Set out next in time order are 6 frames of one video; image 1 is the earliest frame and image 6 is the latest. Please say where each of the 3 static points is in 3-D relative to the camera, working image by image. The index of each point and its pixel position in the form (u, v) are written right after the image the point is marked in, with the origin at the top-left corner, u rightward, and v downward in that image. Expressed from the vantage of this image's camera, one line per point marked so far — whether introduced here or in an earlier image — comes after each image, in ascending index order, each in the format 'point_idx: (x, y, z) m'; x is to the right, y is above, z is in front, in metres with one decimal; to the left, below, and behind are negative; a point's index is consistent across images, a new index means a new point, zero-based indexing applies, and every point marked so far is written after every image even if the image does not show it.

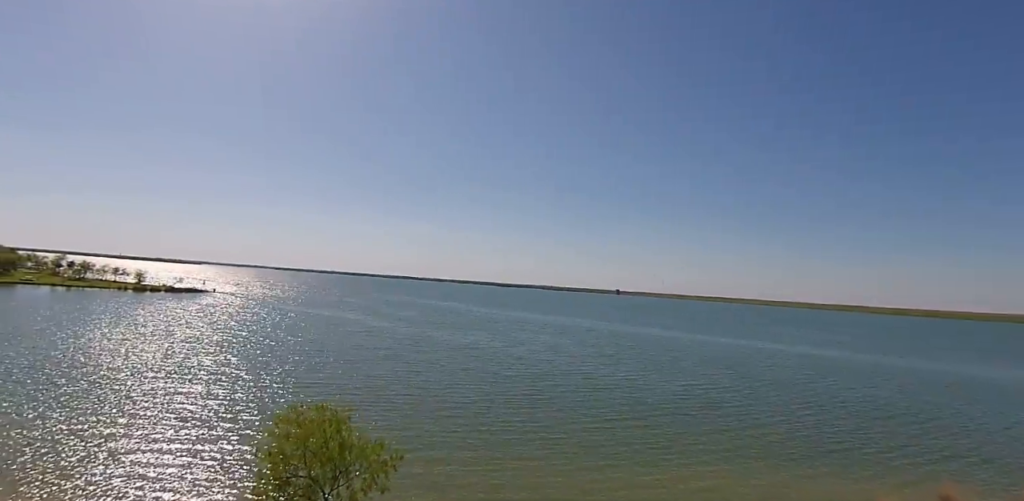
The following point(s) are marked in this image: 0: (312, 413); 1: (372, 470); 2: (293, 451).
0: (-7.6, -6.4, +18.7) m
1: (-5.2, -8.3, +18.2) m
2: (-8.1, -7.5, +18.1) m
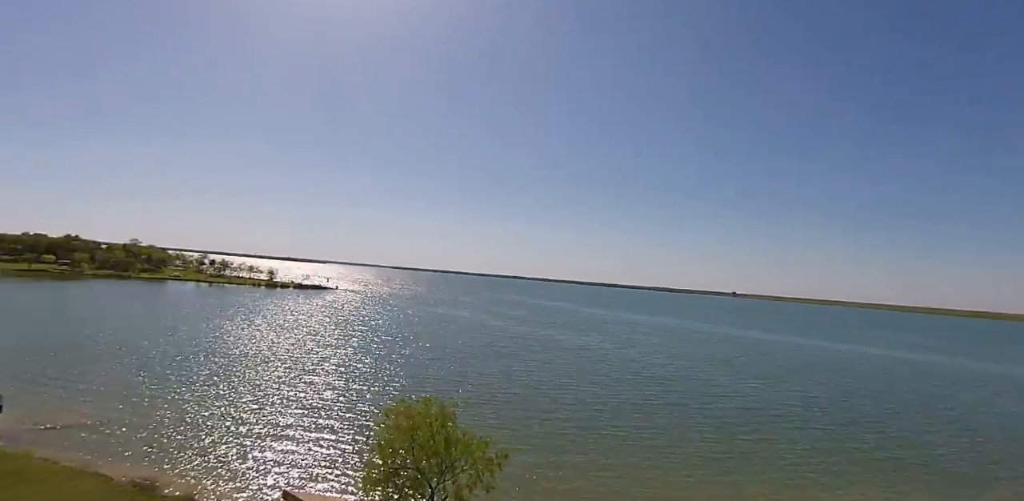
0: (-3.5, -6.1, +18.8) m
1: (-1.2, -8.0, +17.9) m
2: (-4.1, -7.3, +18.3) m
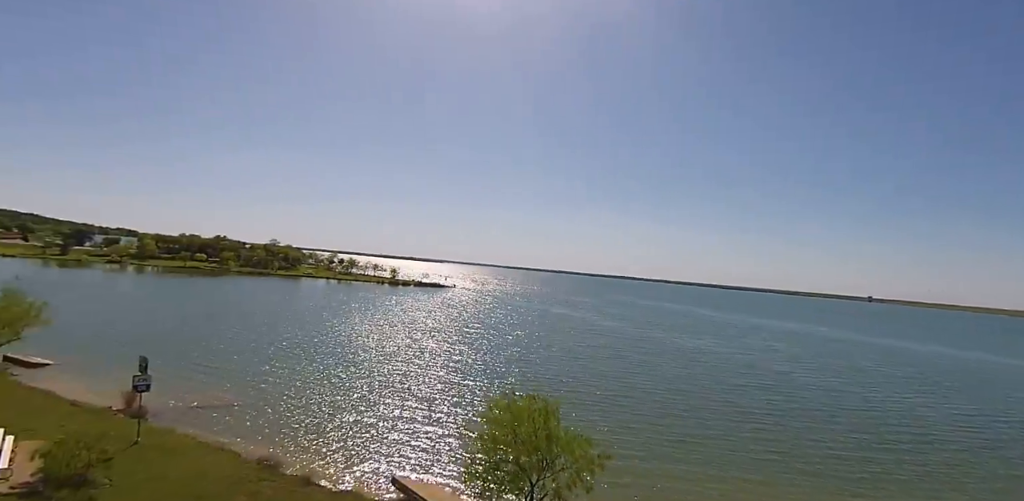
0: (+0.3, -6.0, +19.0) m
1: (+2.5, -8.0, +17.7) m
2: (-0.3, -7.2, +18.6) m
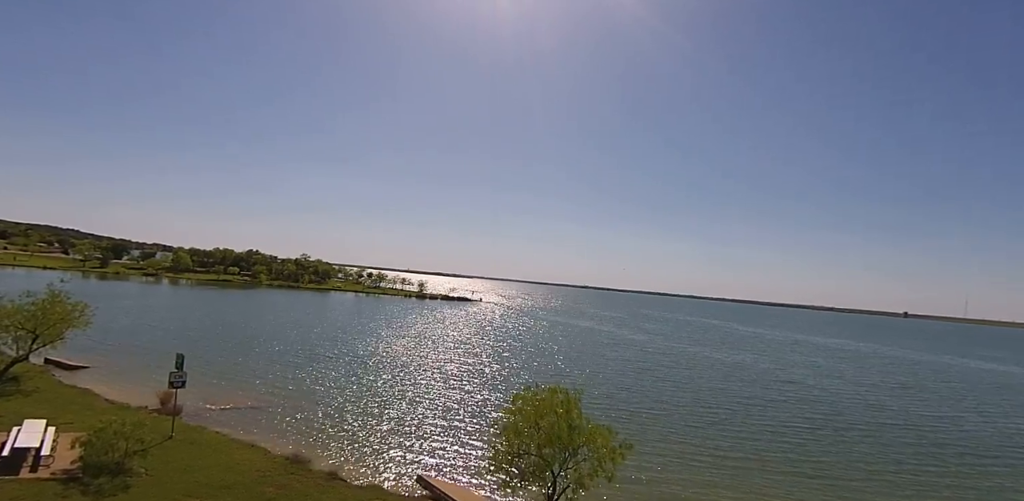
0: (+1.2, -5.7, +18.9) m
1: (+3.3, -7.6, +17.5) m
2: (+0.6, -6.9, +18.5) m
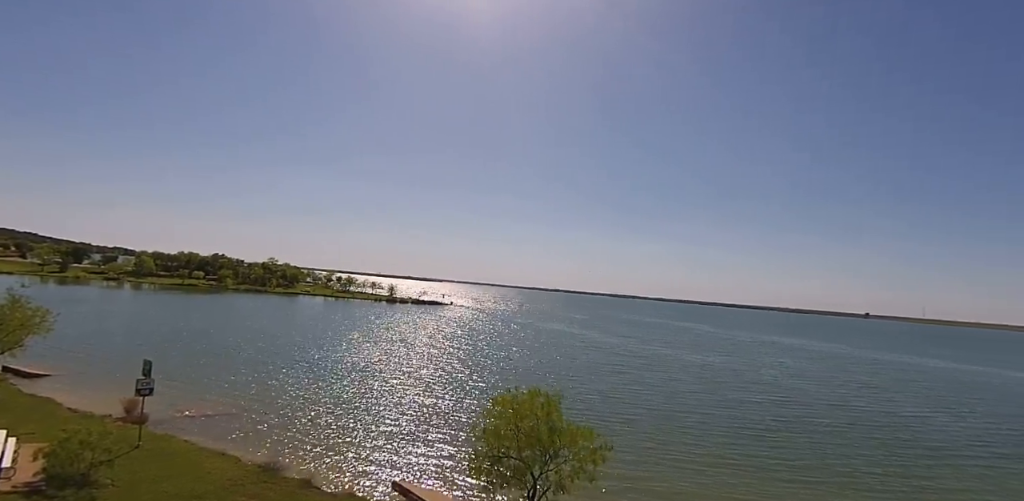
0: (+0.4, -5.9, +19.2) m
1: (+2.6, -7.7, +17.8) m
2: (-0.2, -7.0, +18.7) m
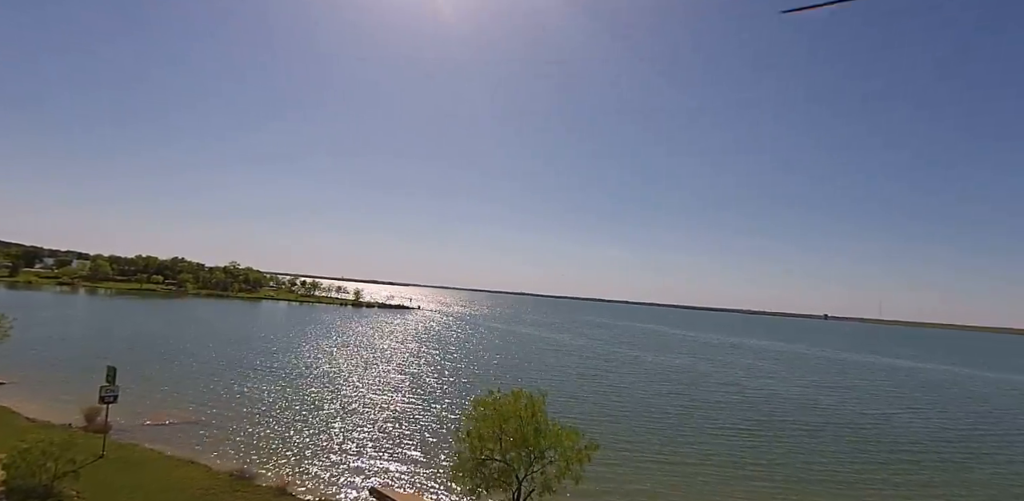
0: (-0.2, -5.9, +19.2) m
1: (+2.0, -7.7, +18.0) m
2: (-0.8, -7.1, +18.7) m
